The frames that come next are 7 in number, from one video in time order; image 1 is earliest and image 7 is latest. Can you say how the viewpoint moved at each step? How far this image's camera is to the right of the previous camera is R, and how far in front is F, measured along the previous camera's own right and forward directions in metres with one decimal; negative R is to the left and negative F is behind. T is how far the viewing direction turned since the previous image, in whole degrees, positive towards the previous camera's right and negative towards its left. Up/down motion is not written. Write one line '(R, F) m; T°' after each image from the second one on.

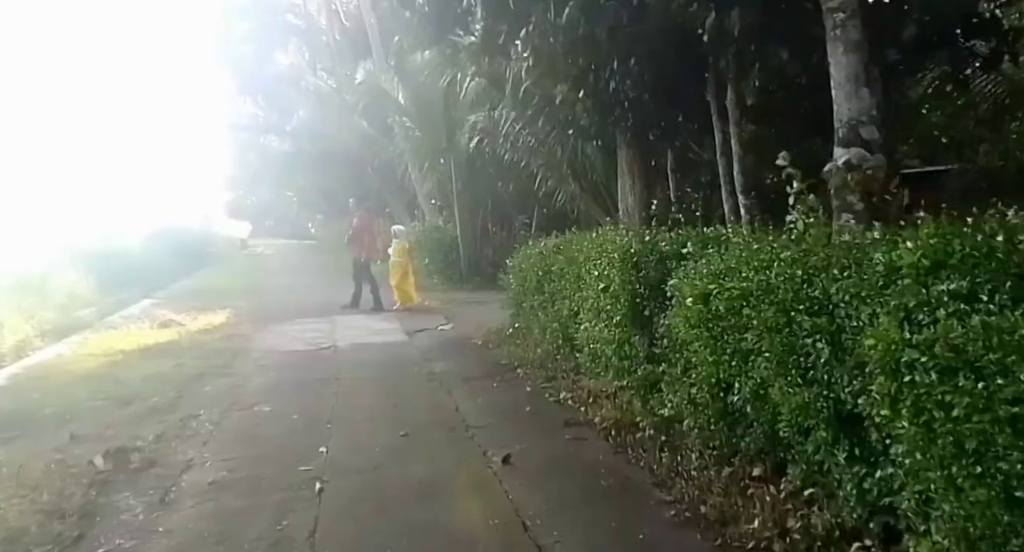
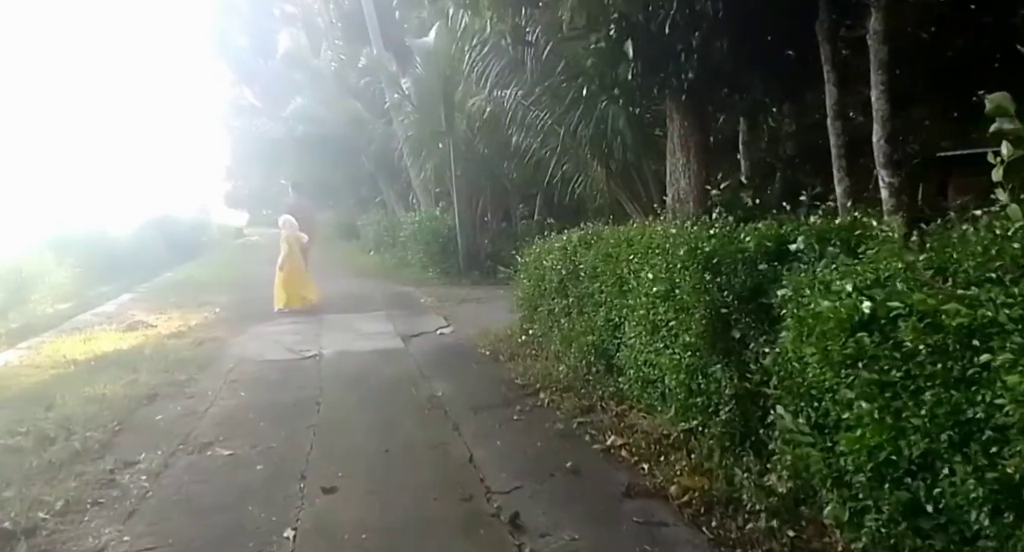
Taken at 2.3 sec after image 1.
(-0.3, +1.7) m; 0°
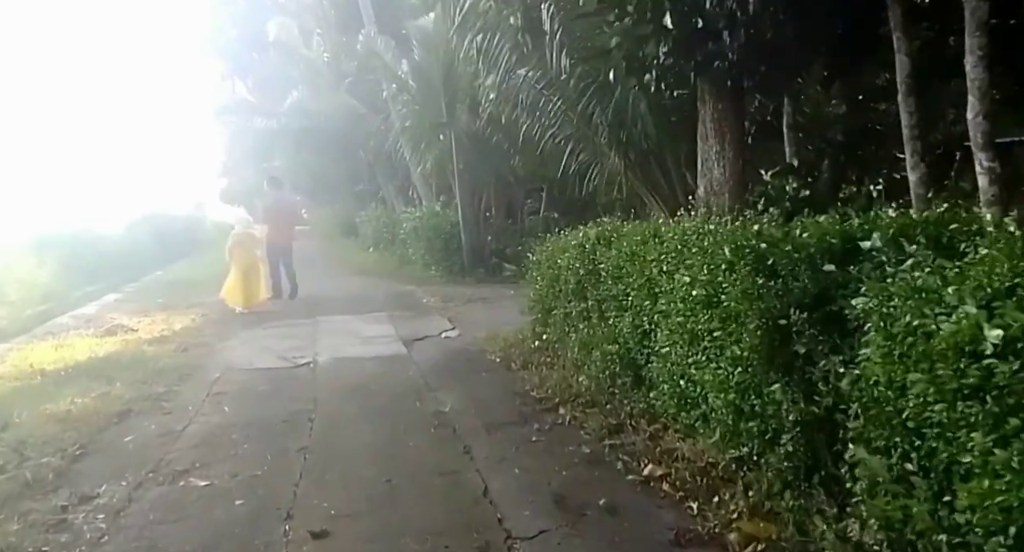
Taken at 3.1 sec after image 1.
(-0.1, +0.8) m; 0°
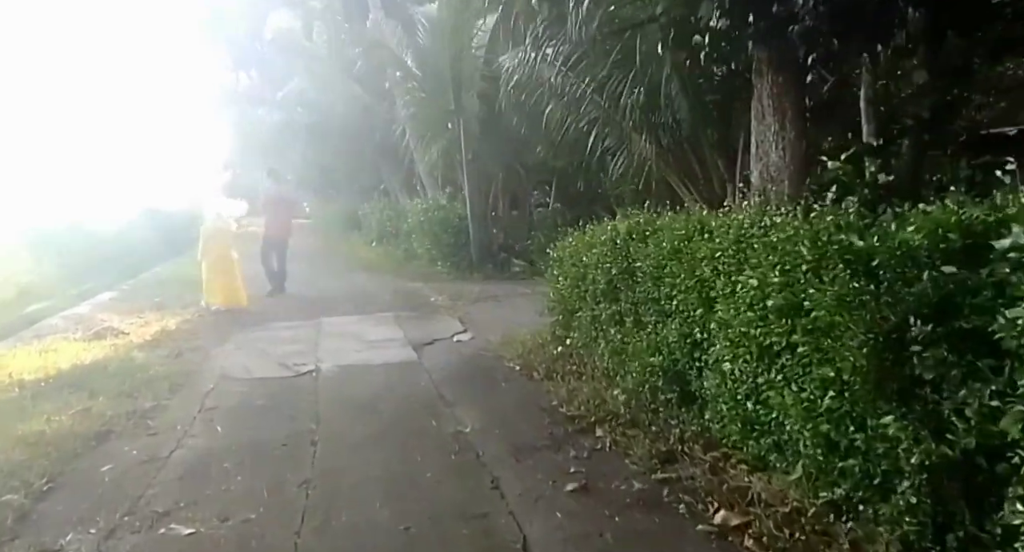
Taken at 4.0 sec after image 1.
(-0.2, +0.8) m; 0°
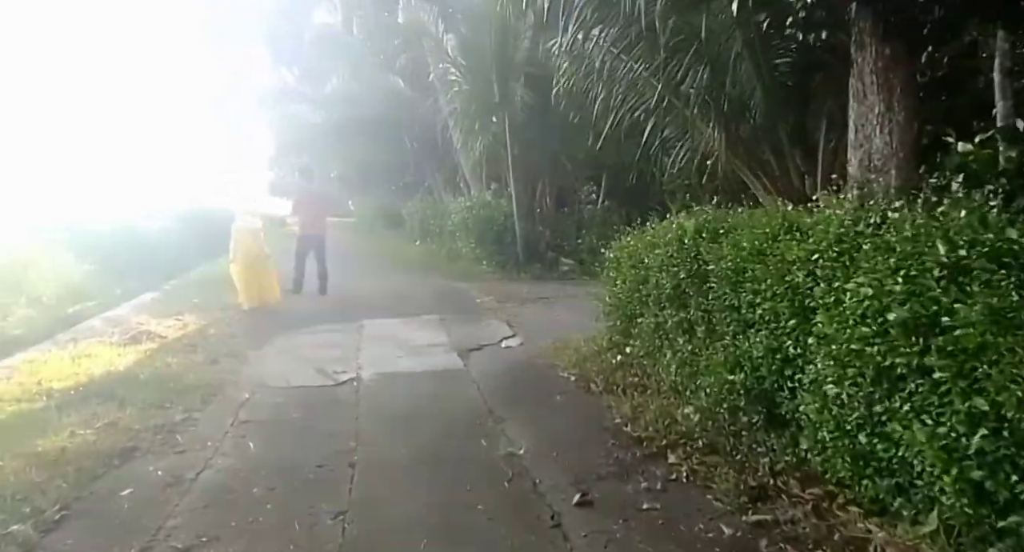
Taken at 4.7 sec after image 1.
(-0.1, +0.6) m; -3°
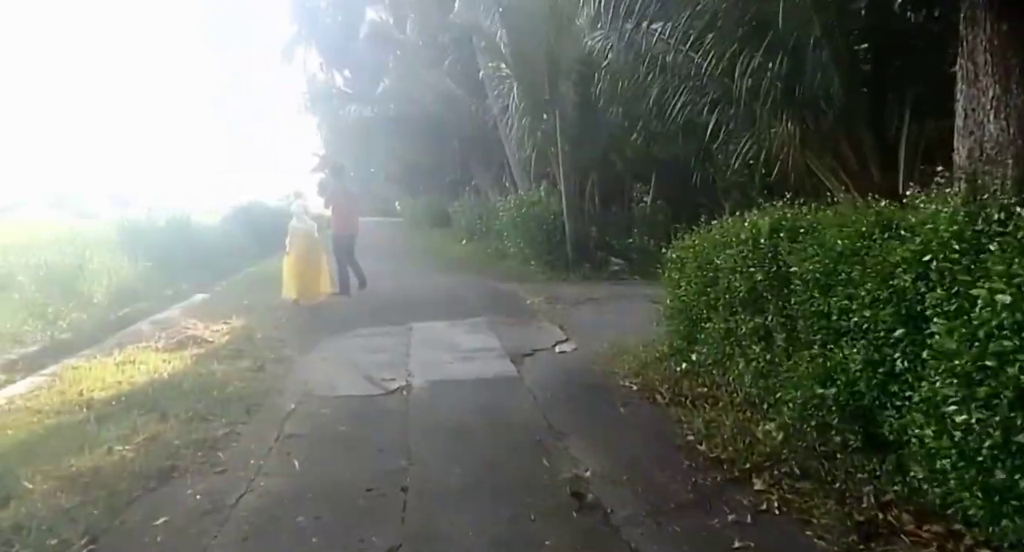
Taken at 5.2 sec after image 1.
(-0.2, +0.5) m; -3°
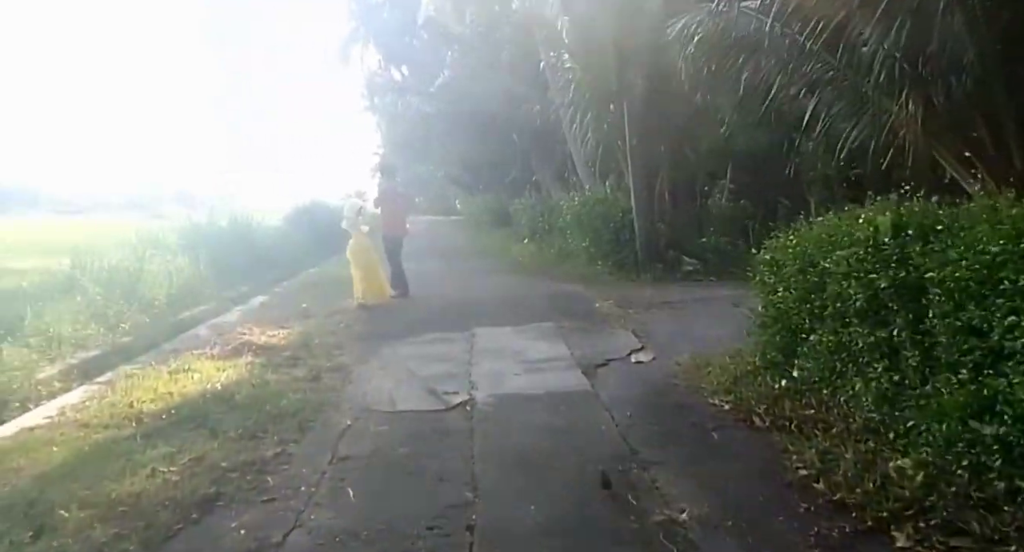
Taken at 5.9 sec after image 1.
(-0.1, +0.6) m; -5°
